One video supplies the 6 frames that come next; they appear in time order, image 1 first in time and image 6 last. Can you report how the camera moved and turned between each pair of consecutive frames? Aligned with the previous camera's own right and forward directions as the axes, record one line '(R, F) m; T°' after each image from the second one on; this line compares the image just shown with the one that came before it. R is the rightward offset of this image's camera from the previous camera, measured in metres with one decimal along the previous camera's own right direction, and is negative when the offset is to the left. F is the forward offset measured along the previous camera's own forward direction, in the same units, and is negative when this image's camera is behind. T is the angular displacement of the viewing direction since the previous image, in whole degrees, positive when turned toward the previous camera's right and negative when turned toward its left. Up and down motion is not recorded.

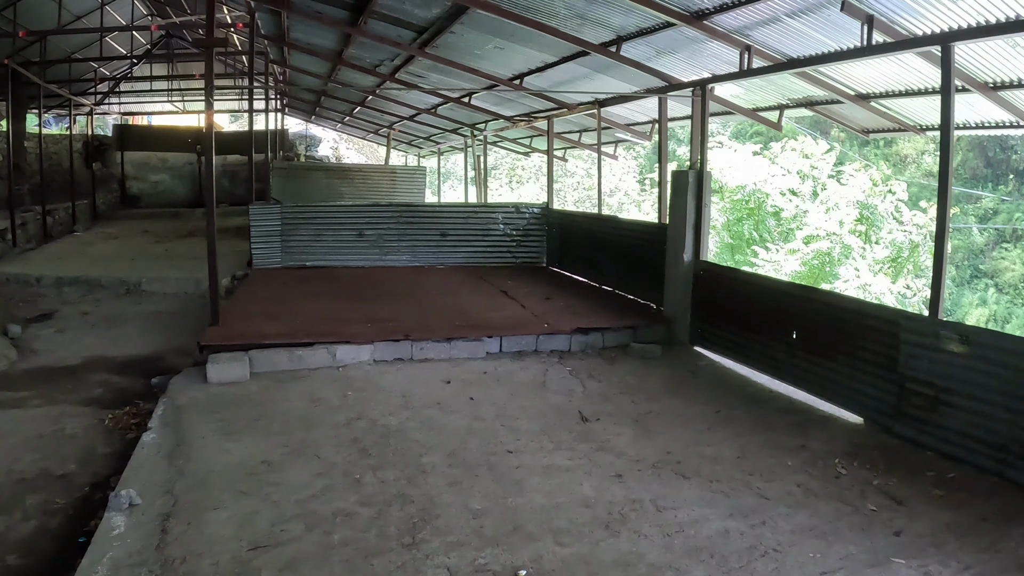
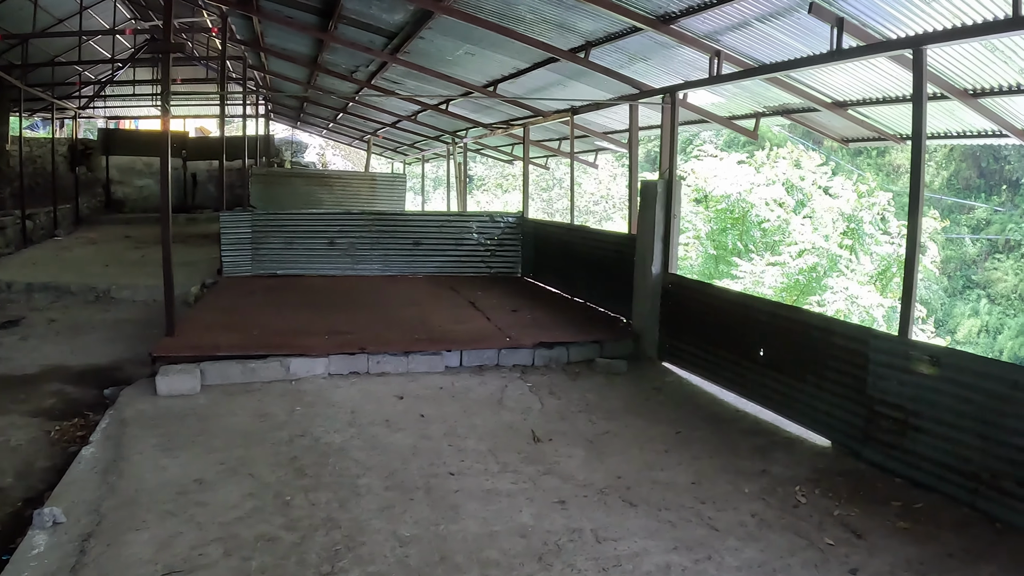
(+0.3, +0.2) m; -1°
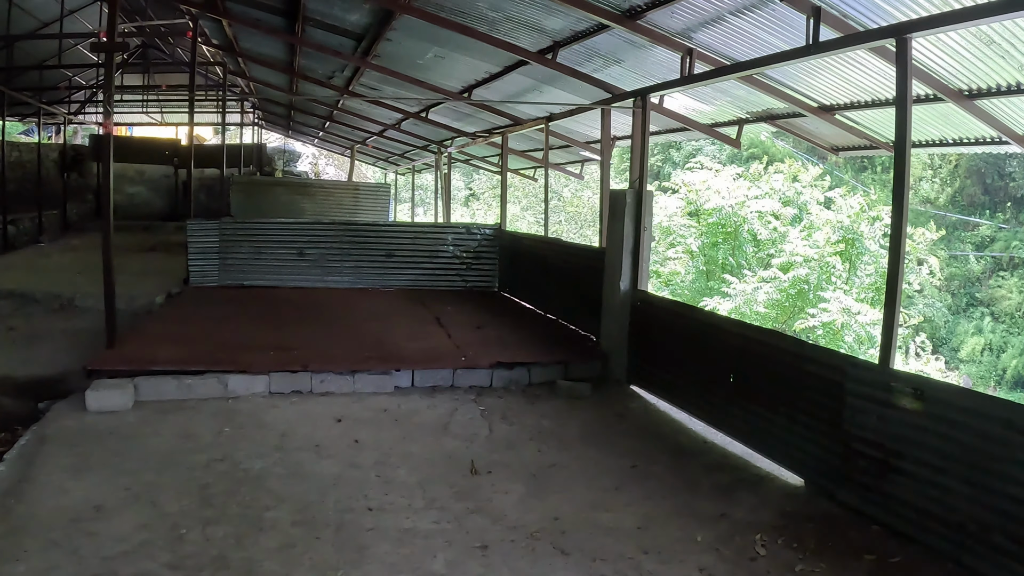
(+0.4, +0.4) m; -2°
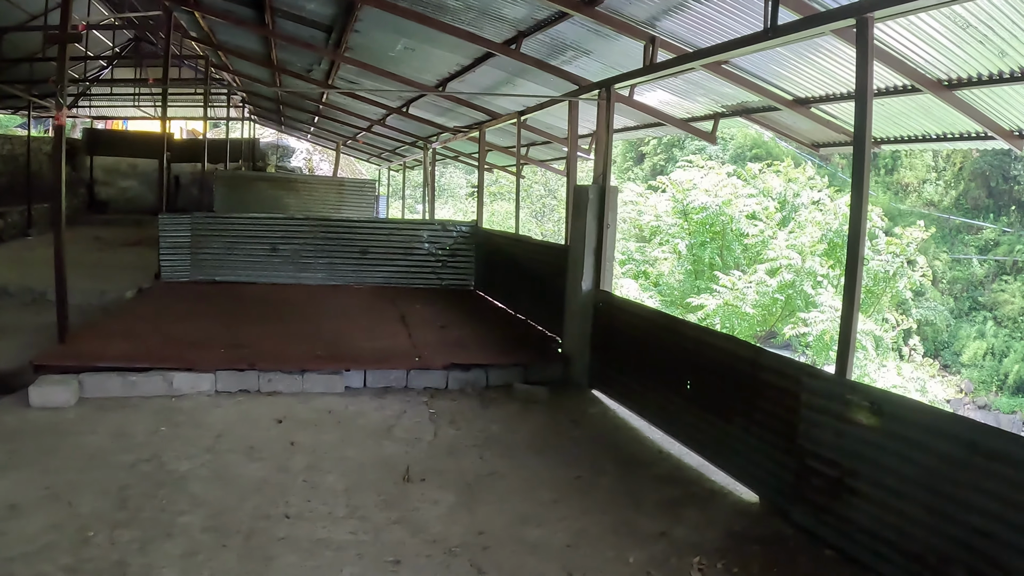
(+0.4, +0.2) m; -1°
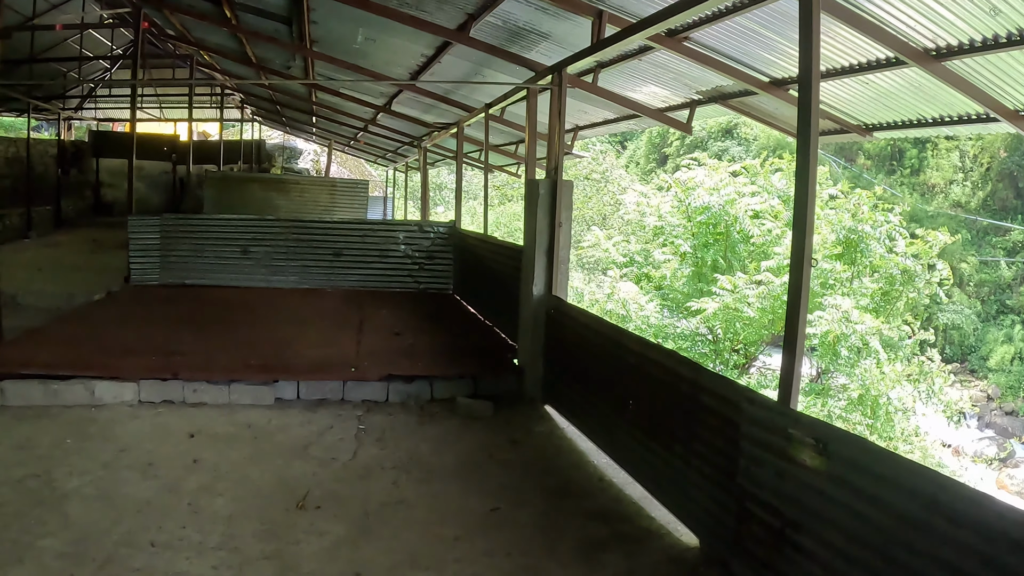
(+0.6, +0.4) m; -4°
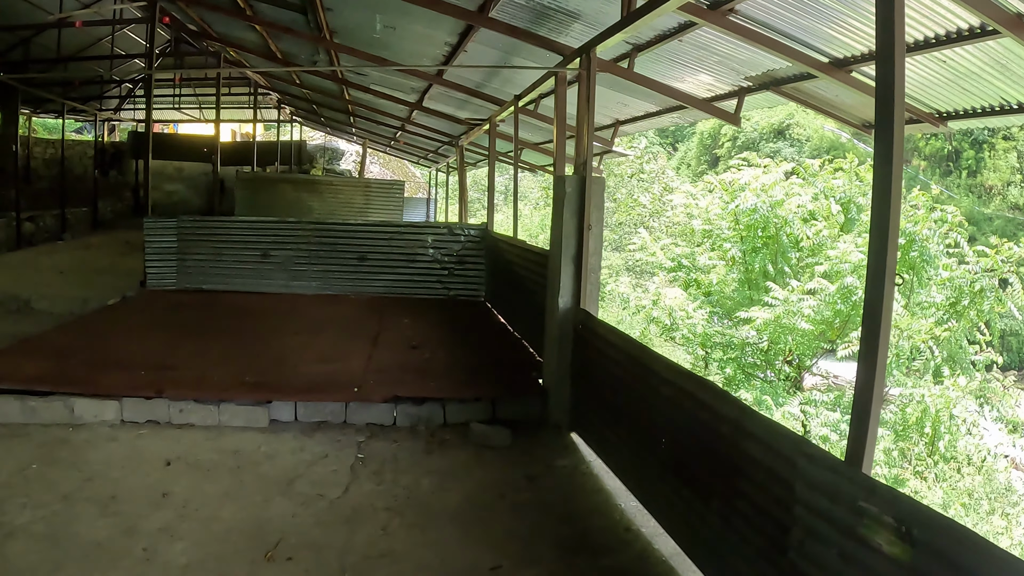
(+0.2, +0.5) m; -4°
